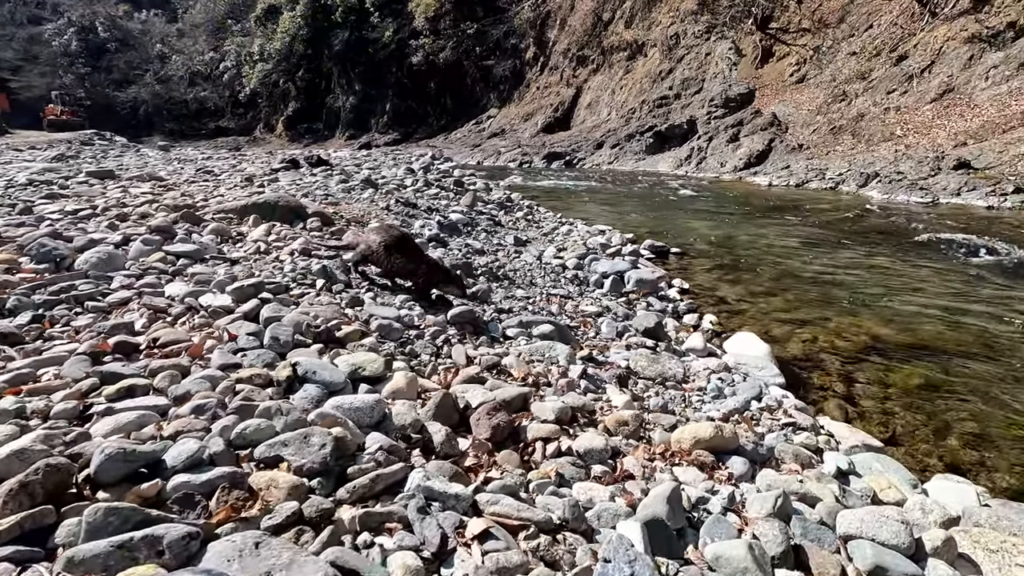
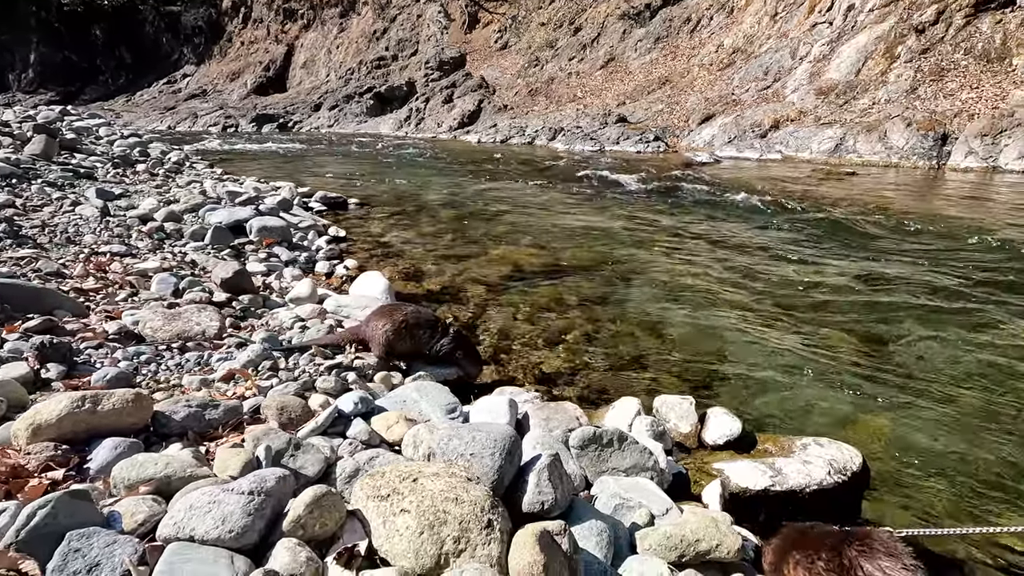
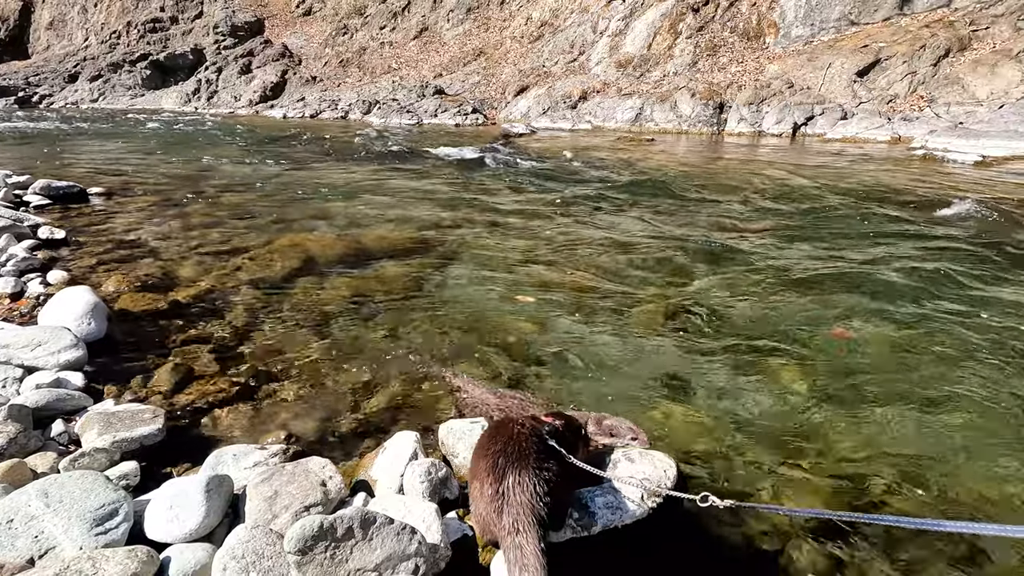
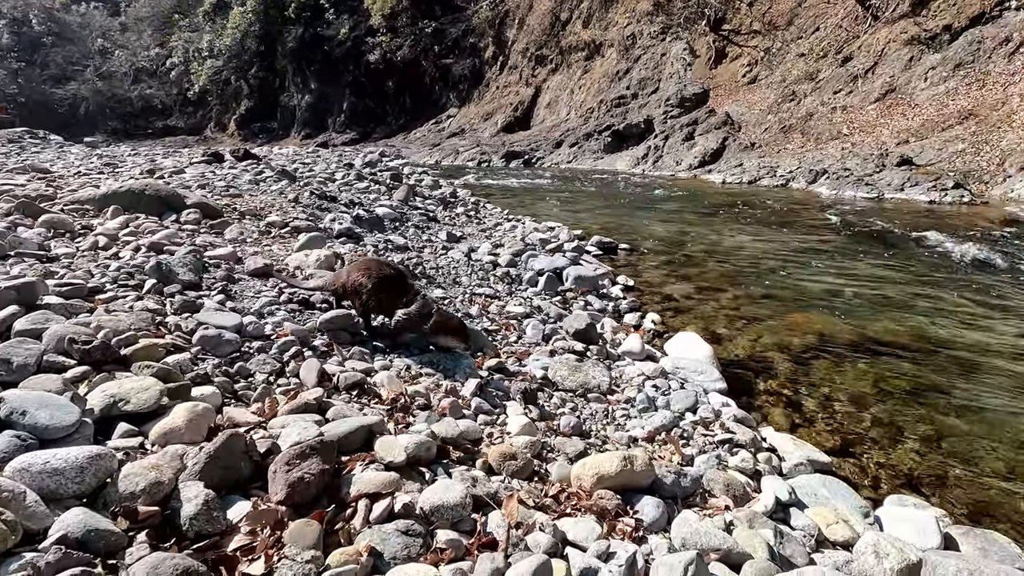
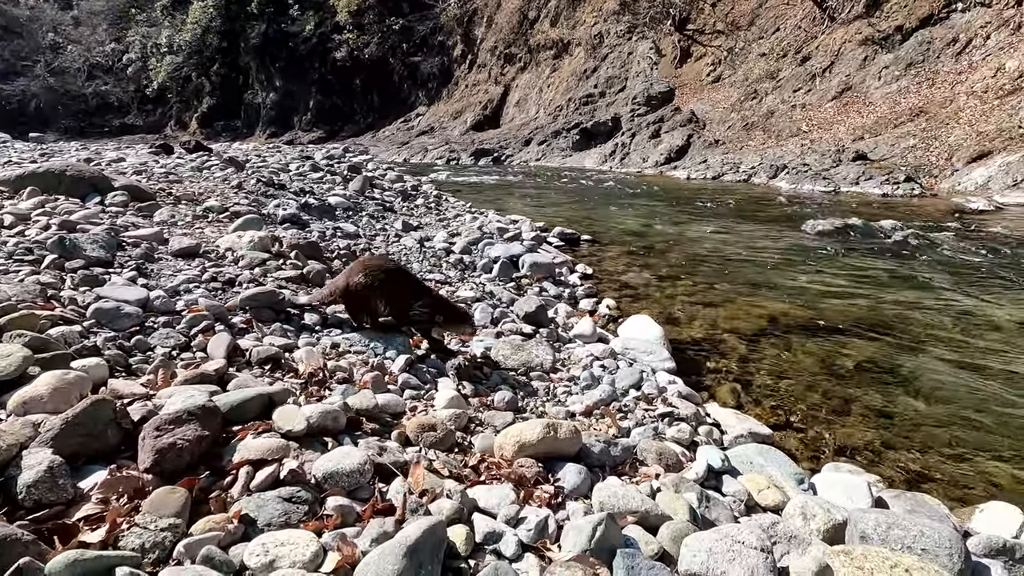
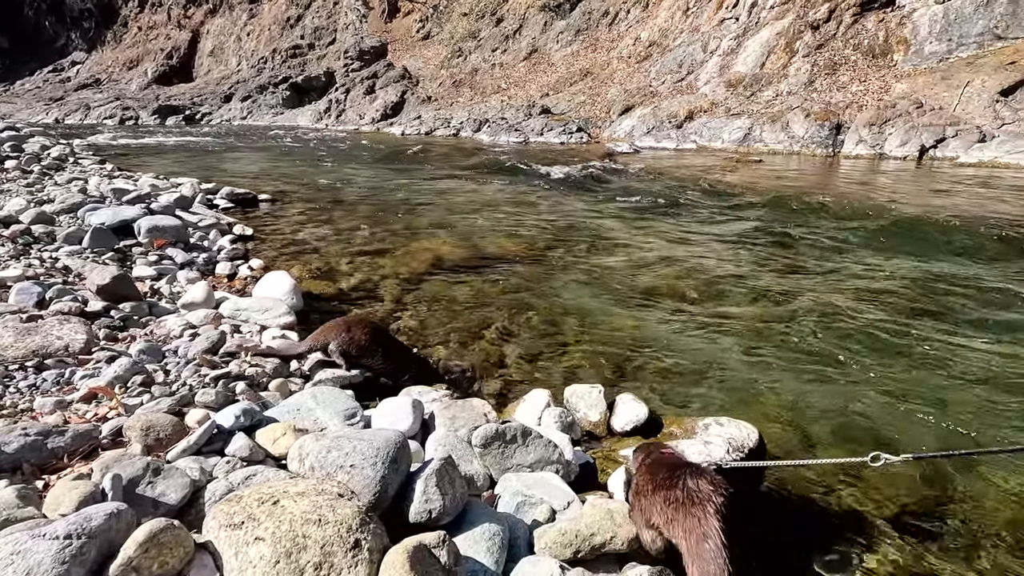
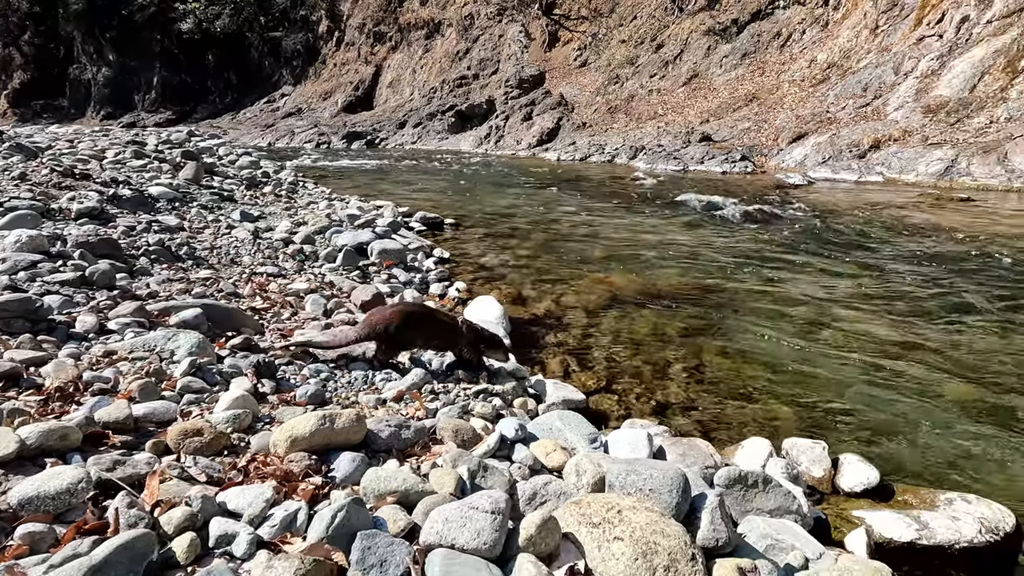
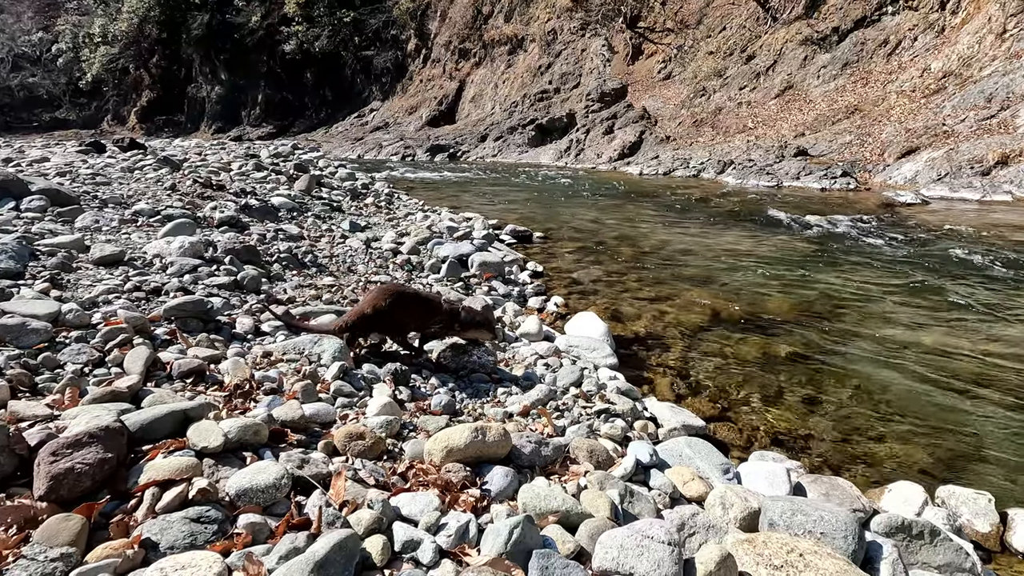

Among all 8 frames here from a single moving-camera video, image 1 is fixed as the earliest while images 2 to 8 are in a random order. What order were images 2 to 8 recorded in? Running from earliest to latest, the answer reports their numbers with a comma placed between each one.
4, 5, 8, 7, 2, 6, 3
